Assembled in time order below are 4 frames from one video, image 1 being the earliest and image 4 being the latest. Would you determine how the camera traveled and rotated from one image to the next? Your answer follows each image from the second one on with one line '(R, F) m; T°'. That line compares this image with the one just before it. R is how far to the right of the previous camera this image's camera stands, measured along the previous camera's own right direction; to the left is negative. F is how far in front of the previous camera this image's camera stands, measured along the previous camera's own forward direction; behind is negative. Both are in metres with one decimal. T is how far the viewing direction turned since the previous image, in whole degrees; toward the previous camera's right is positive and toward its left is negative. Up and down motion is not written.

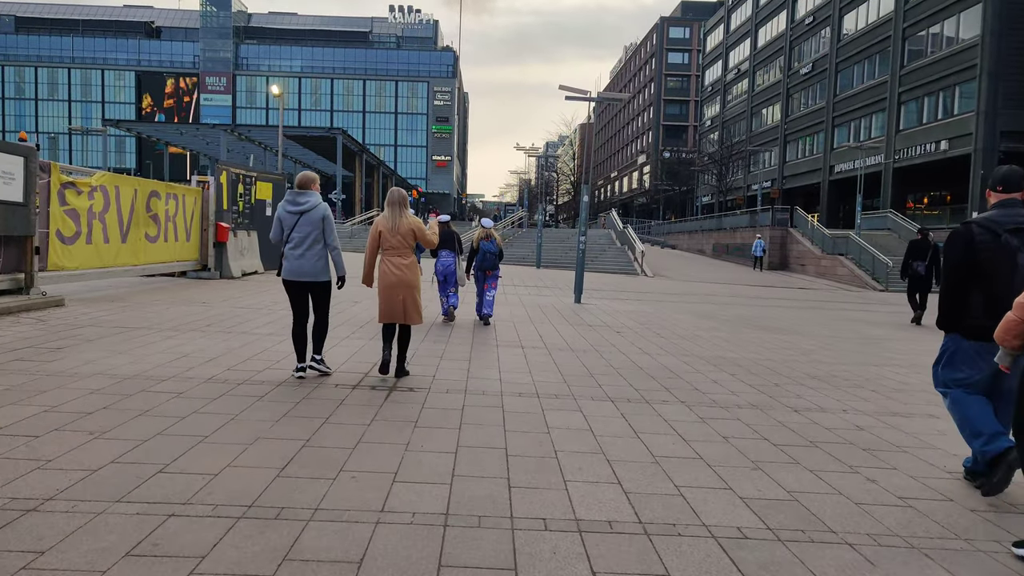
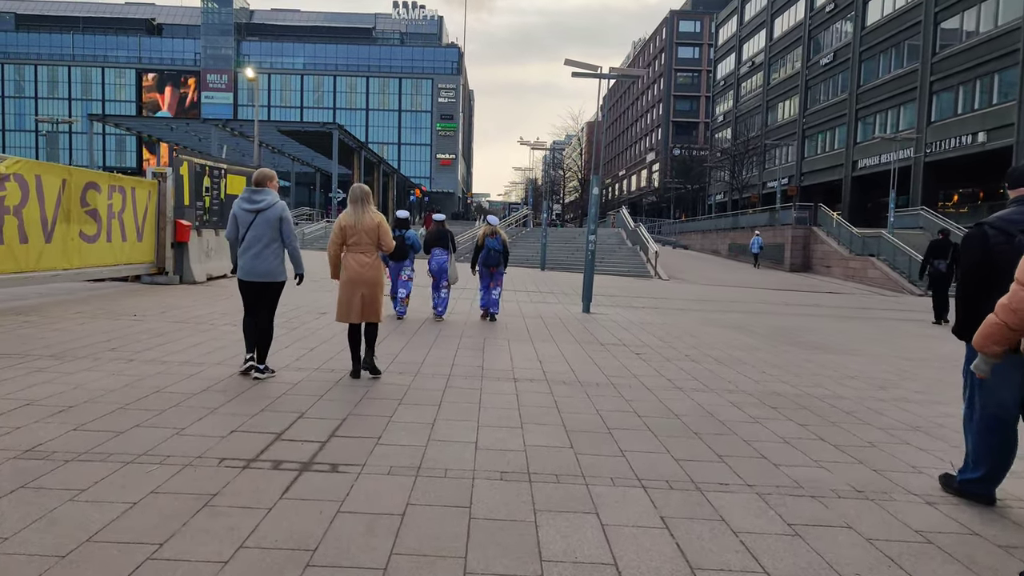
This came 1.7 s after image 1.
(+0.1, +1.9) m; -1°
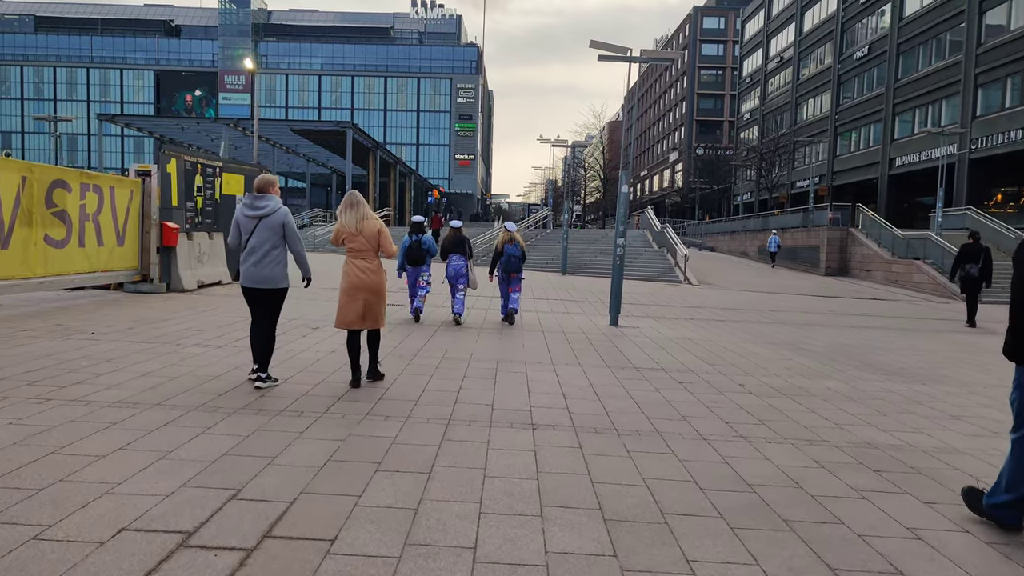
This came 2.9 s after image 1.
(0.0, +1.3) m; -1°
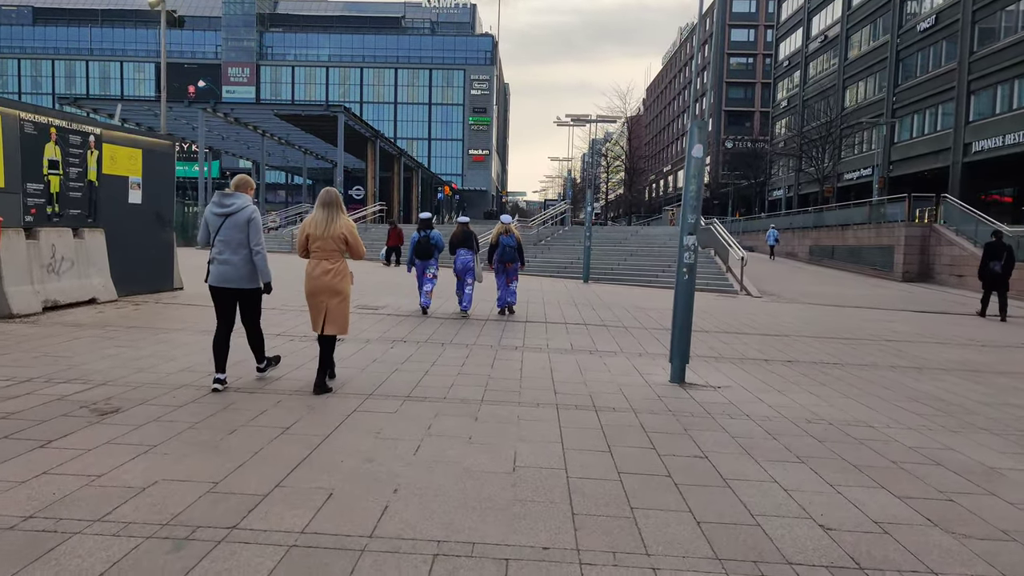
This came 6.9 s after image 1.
(+0.2, +4.4) m; -1°
